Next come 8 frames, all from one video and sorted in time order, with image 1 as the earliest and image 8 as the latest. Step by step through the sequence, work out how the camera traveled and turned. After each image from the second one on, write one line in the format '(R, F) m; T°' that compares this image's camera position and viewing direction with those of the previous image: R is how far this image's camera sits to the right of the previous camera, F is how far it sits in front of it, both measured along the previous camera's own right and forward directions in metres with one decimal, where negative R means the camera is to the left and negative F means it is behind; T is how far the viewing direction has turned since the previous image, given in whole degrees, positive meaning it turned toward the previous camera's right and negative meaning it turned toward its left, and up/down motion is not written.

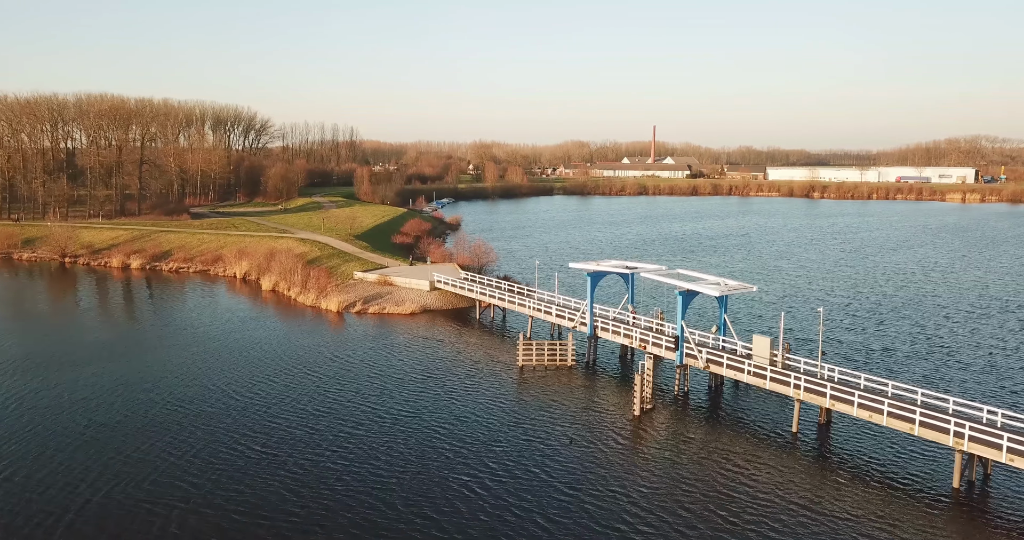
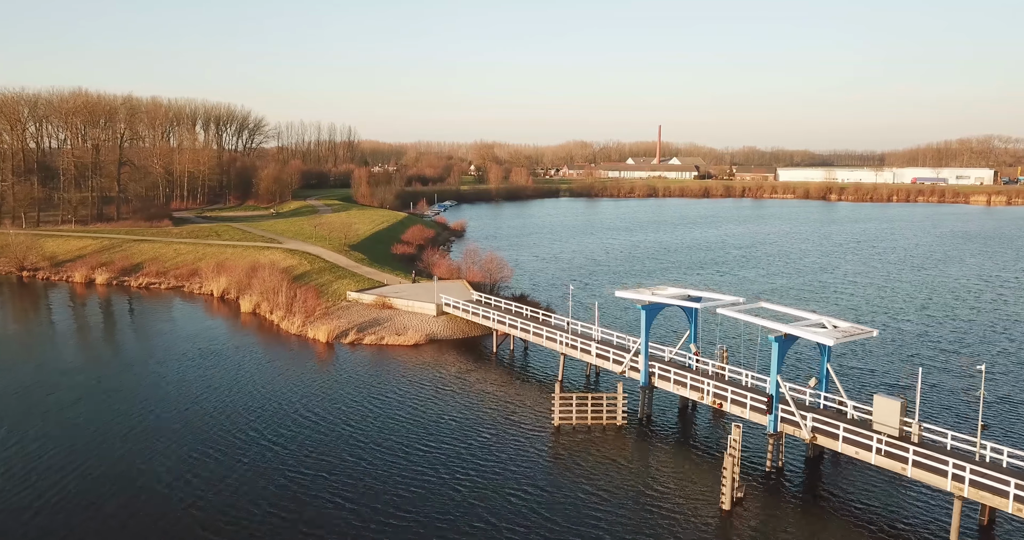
(-1.0, +6.9) m; 0°
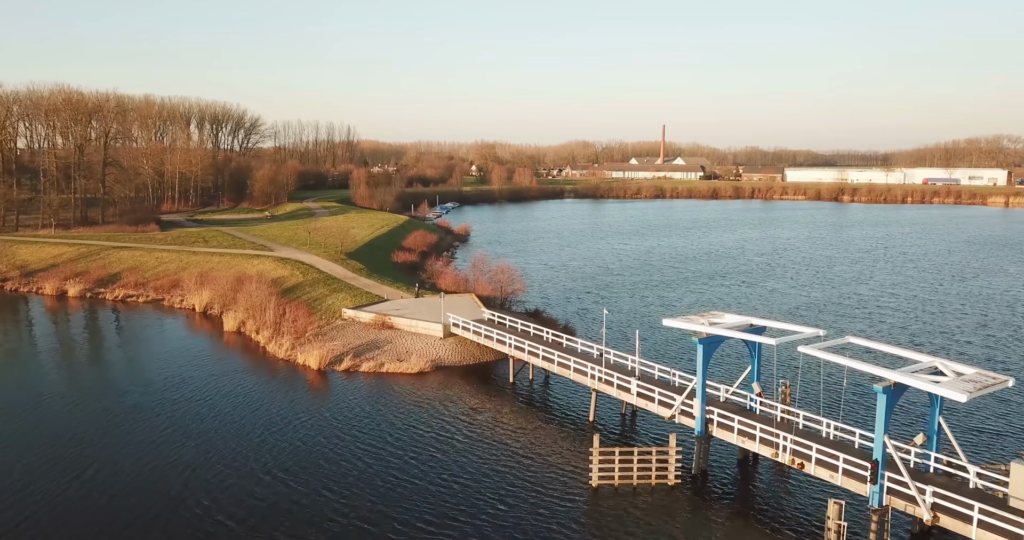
(-0.7, +4.5) m; 0°
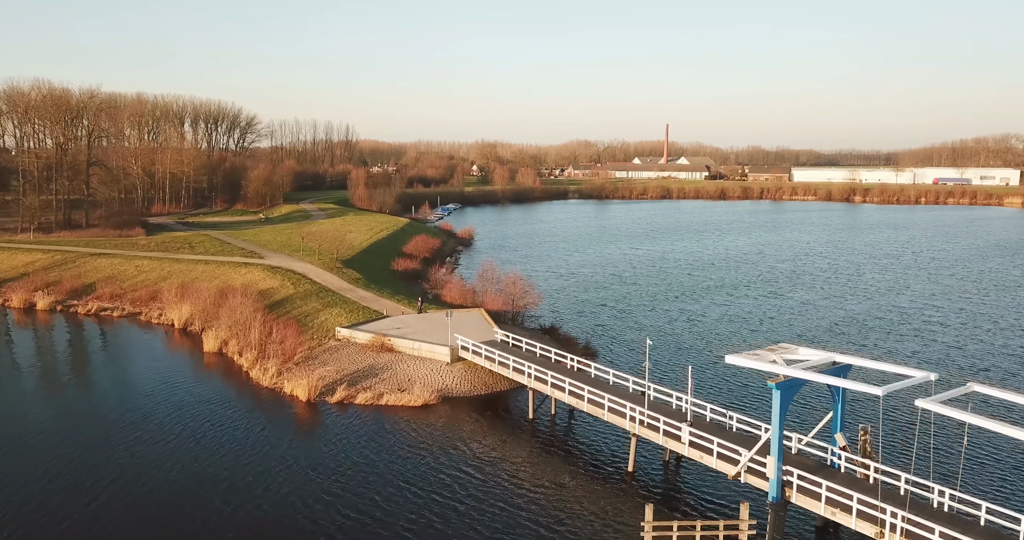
(-0.6, +4.1) m; 0°
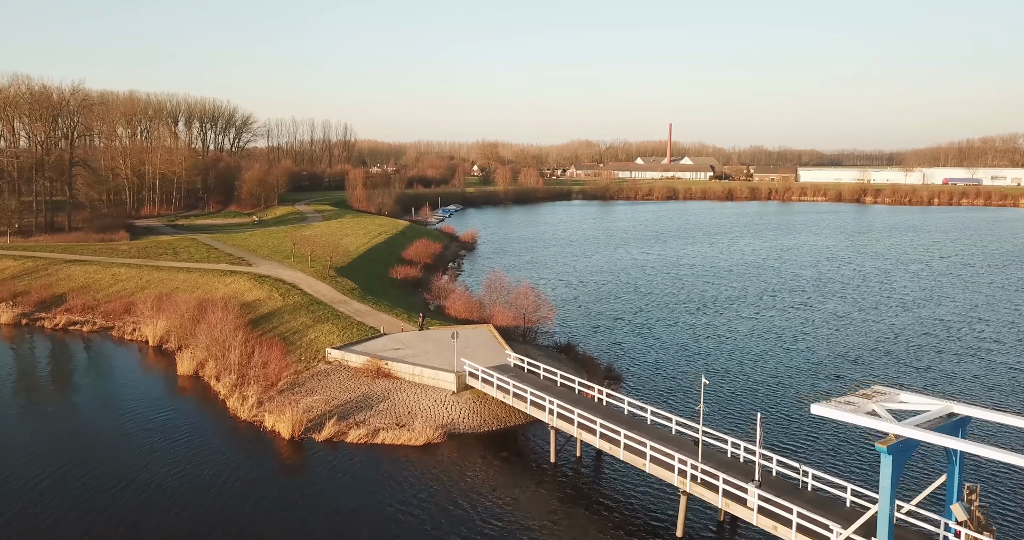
(-0.5, +3.8) m; 0°
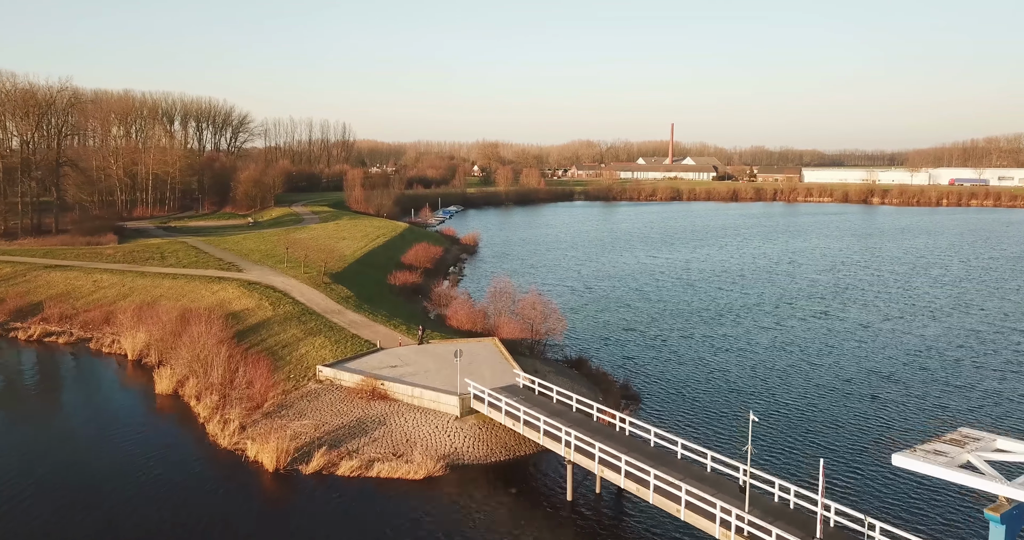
(-0.3, +2.5) m; 0°
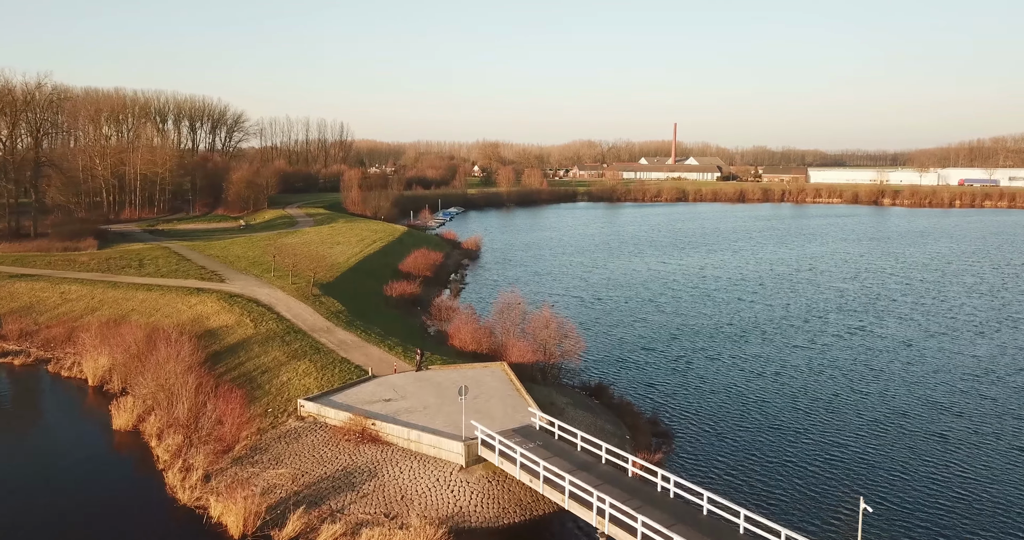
(-0.4, +3.7) m; 0°
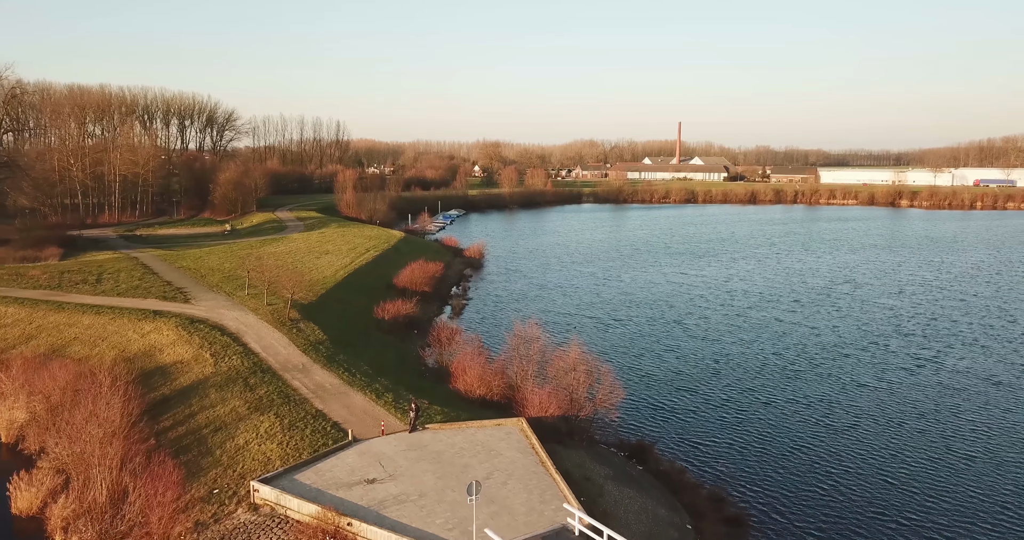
(-0.5, +5.7) m; 0°
